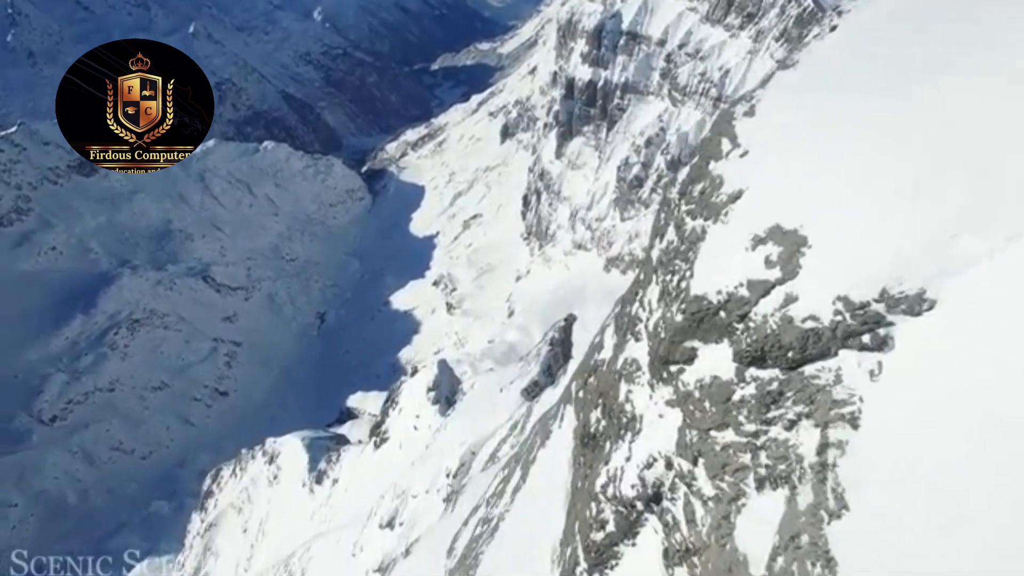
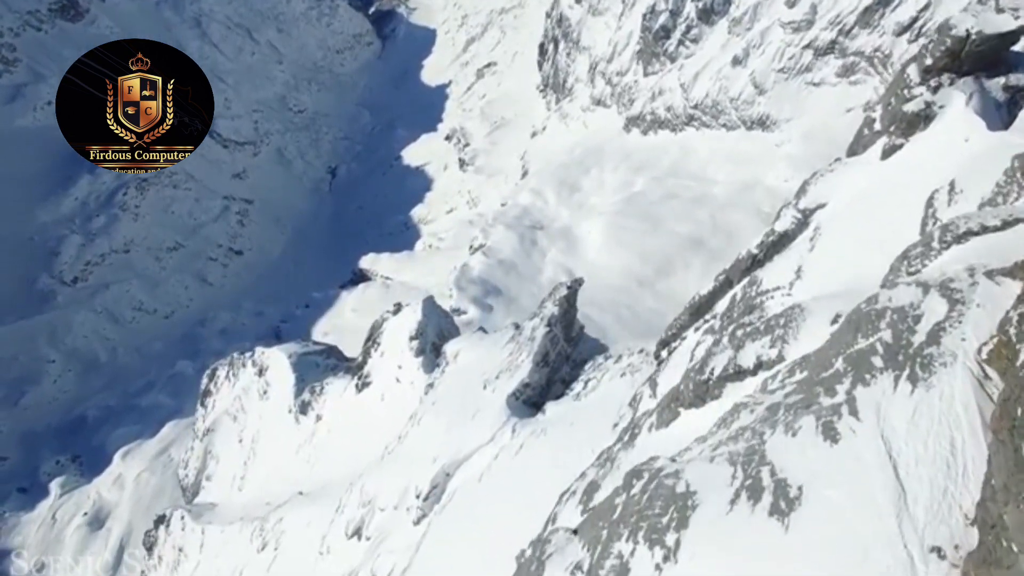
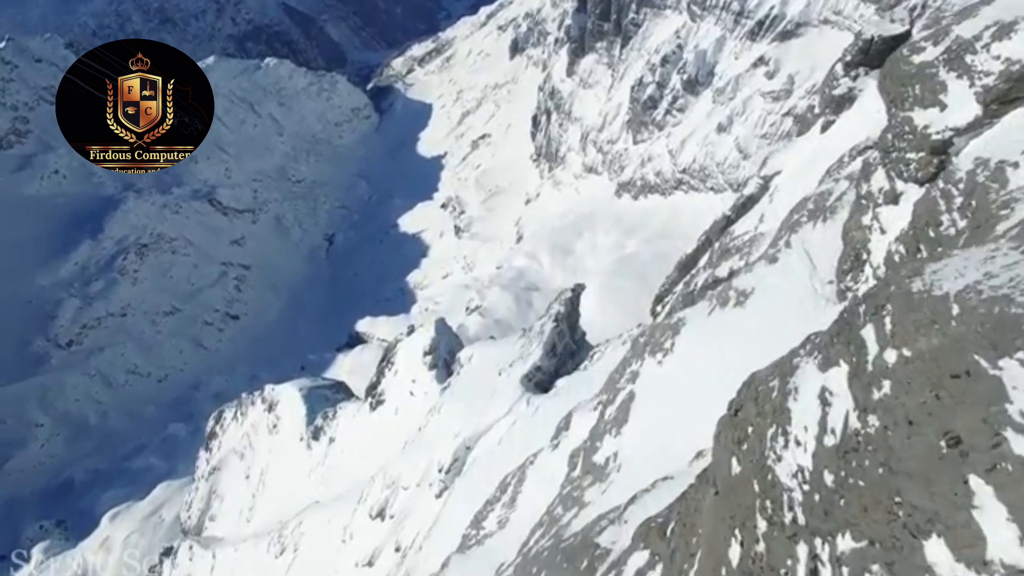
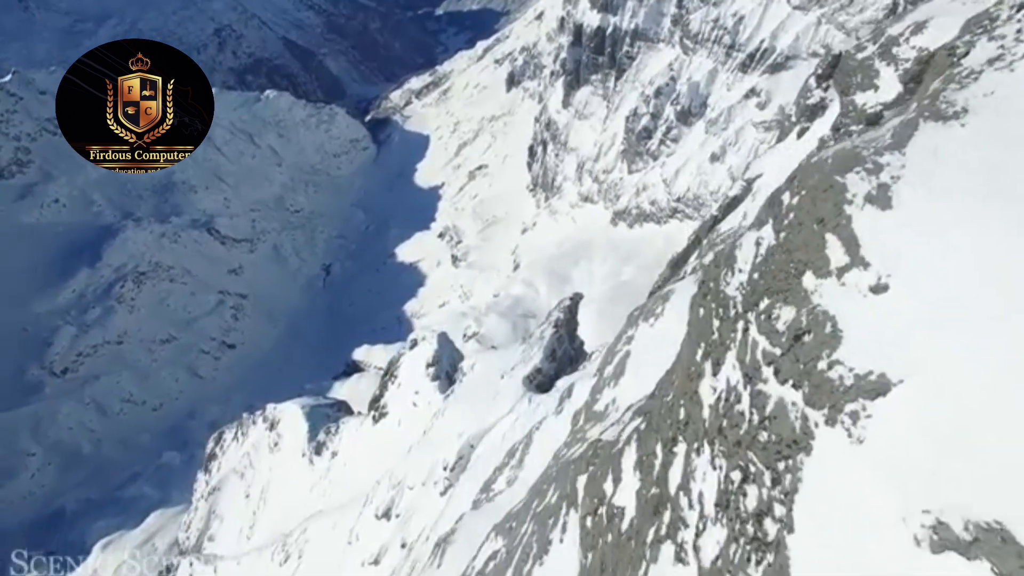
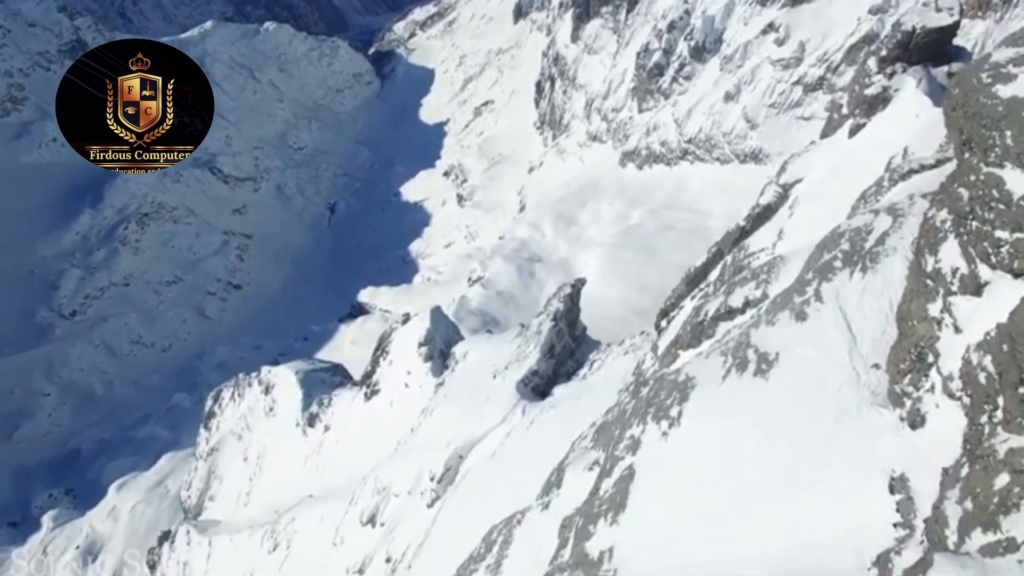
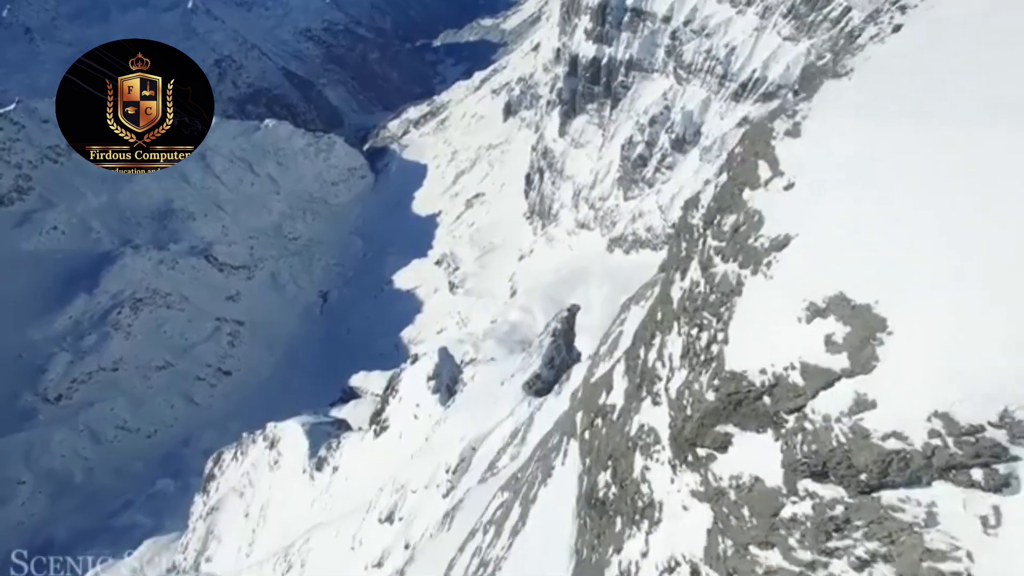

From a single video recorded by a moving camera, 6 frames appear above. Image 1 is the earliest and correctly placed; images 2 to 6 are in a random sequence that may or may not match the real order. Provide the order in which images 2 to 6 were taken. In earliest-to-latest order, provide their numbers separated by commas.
6, 4, 3, 5, 2
